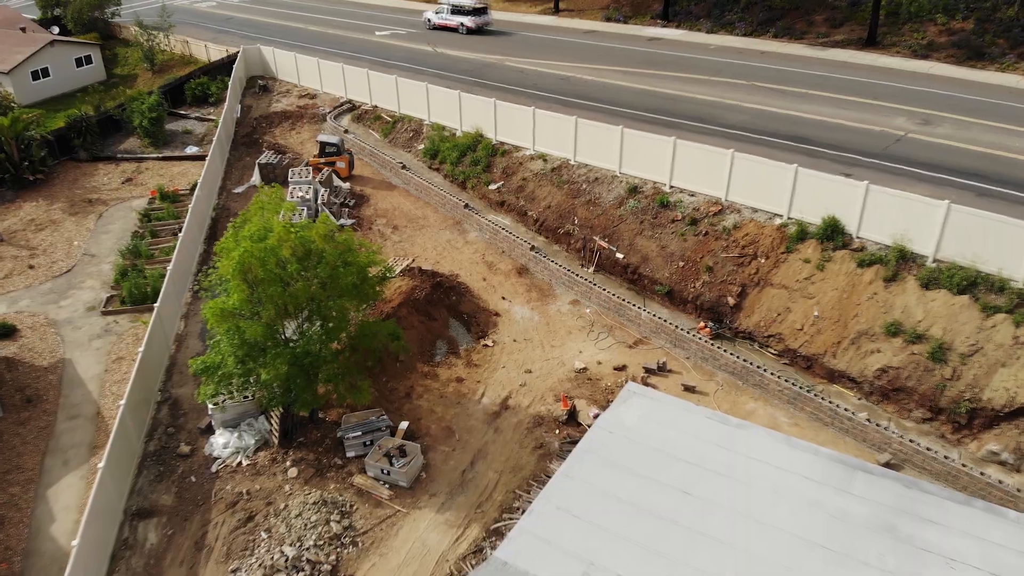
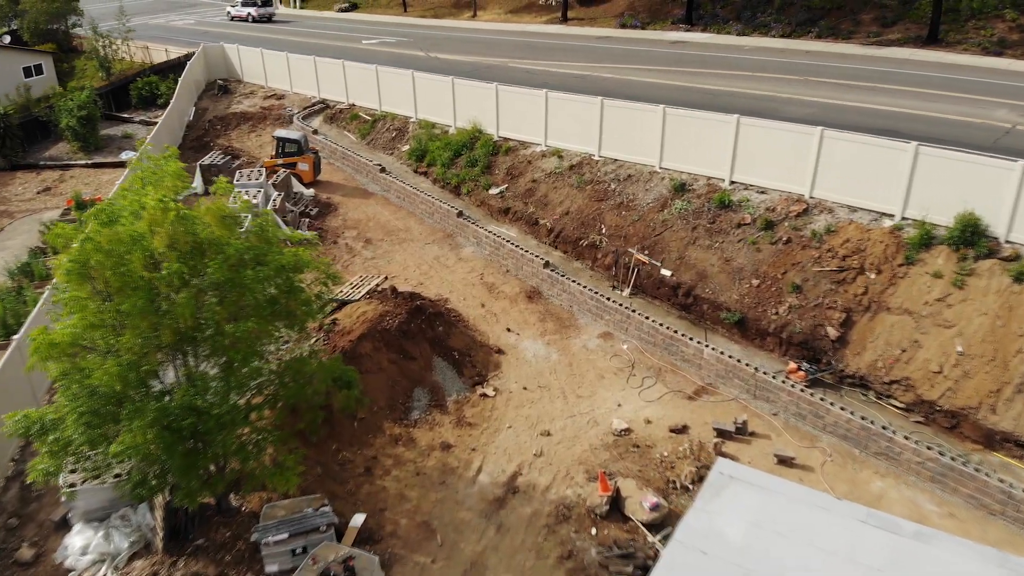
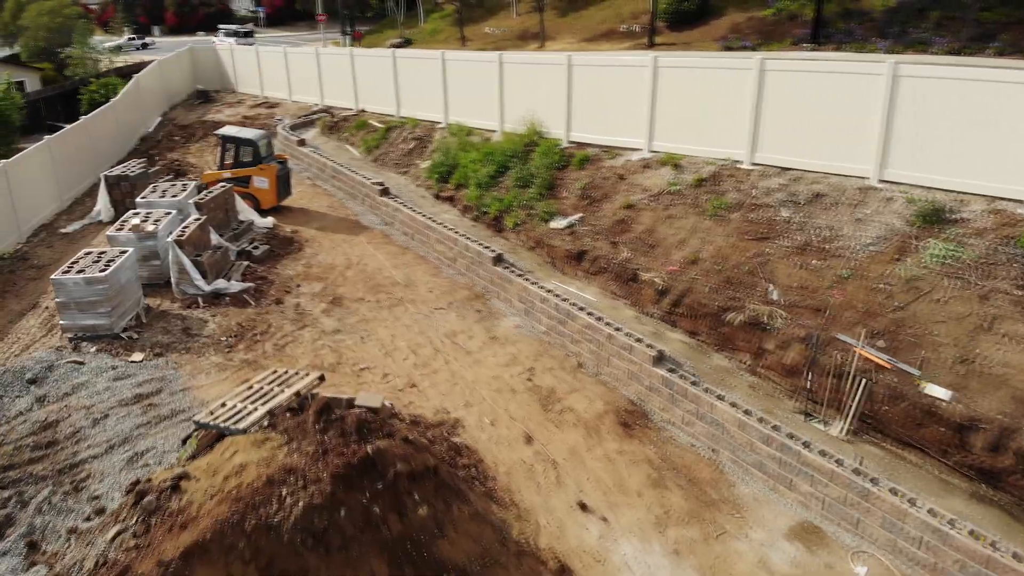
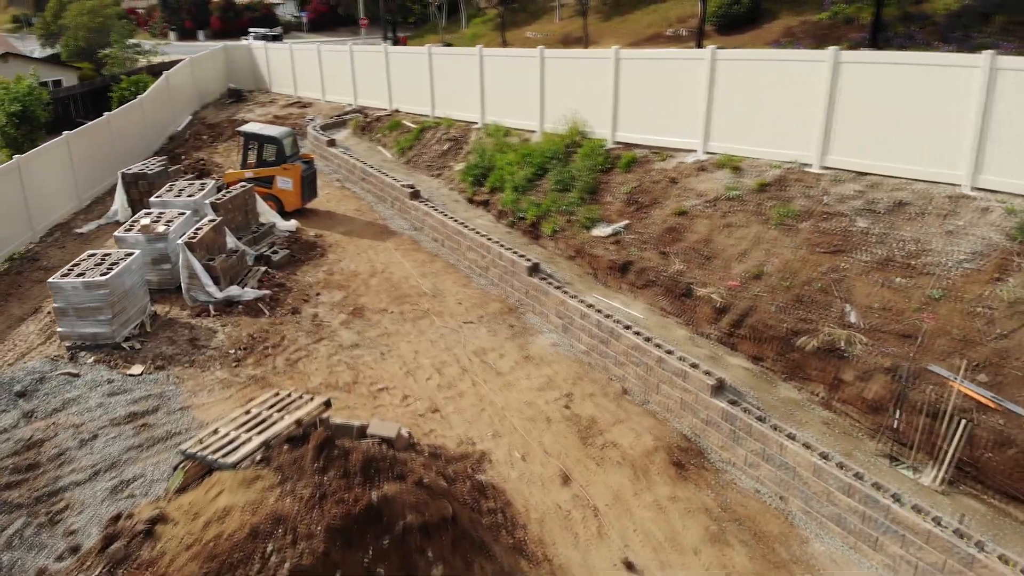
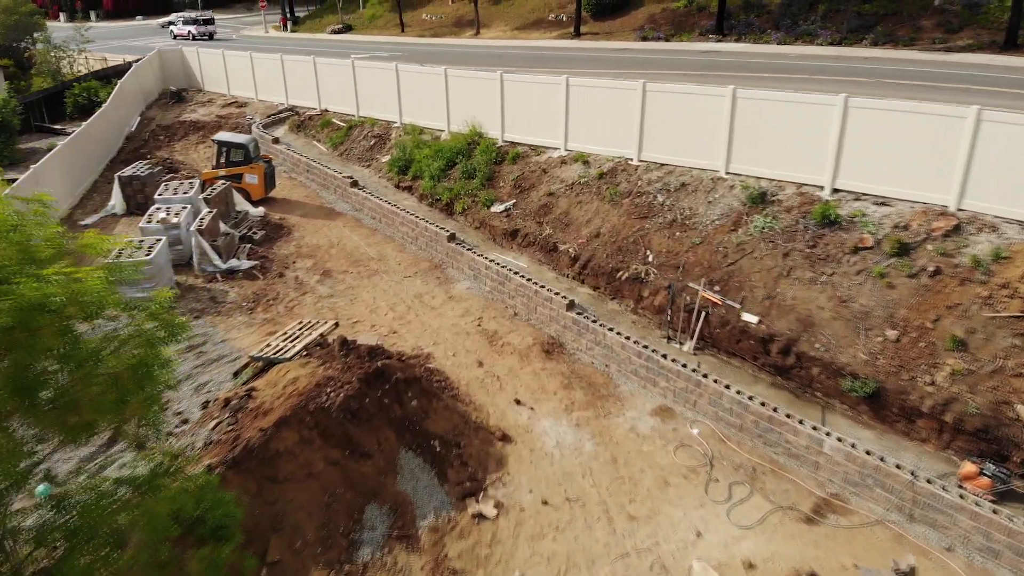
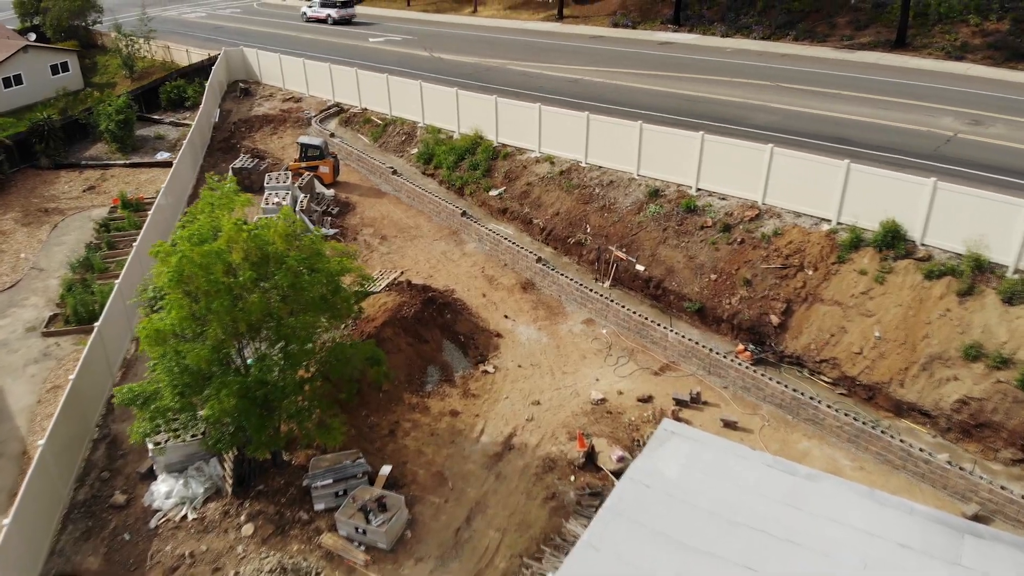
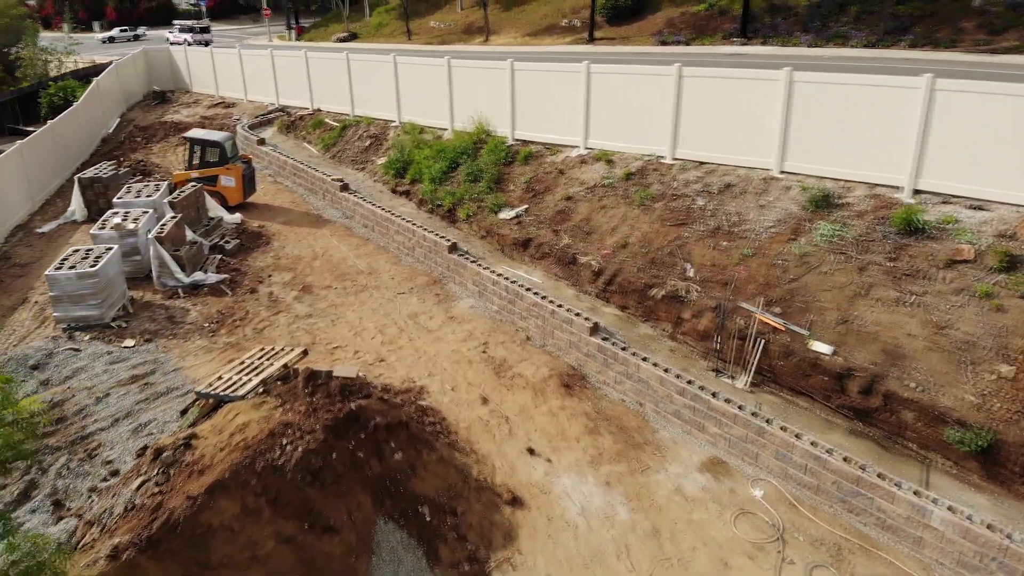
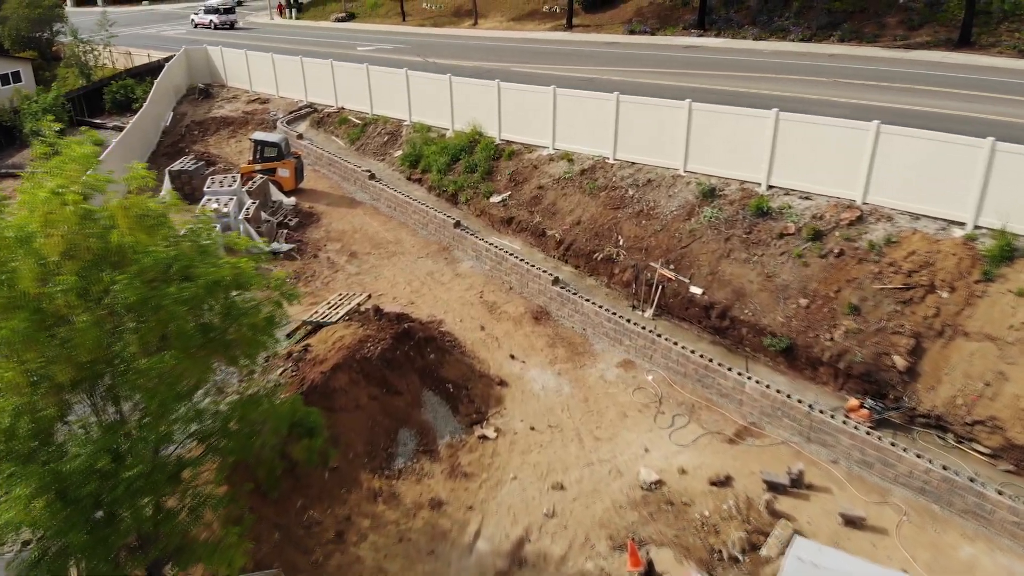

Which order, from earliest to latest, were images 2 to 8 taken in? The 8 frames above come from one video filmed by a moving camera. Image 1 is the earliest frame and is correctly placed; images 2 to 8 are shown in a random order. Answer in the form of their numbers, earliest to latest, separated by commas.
6, 2, 8, 5, 7, 3, 4
